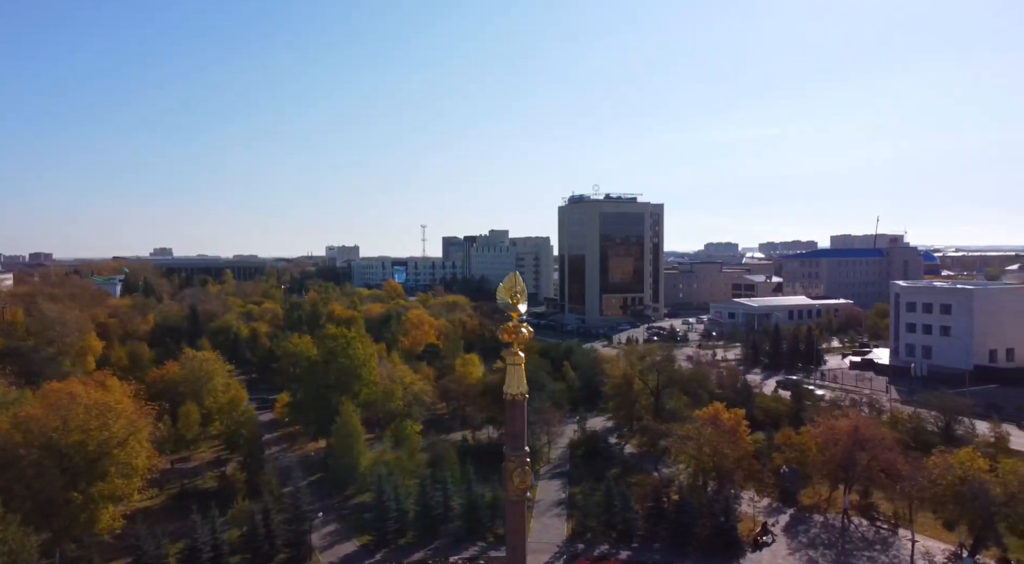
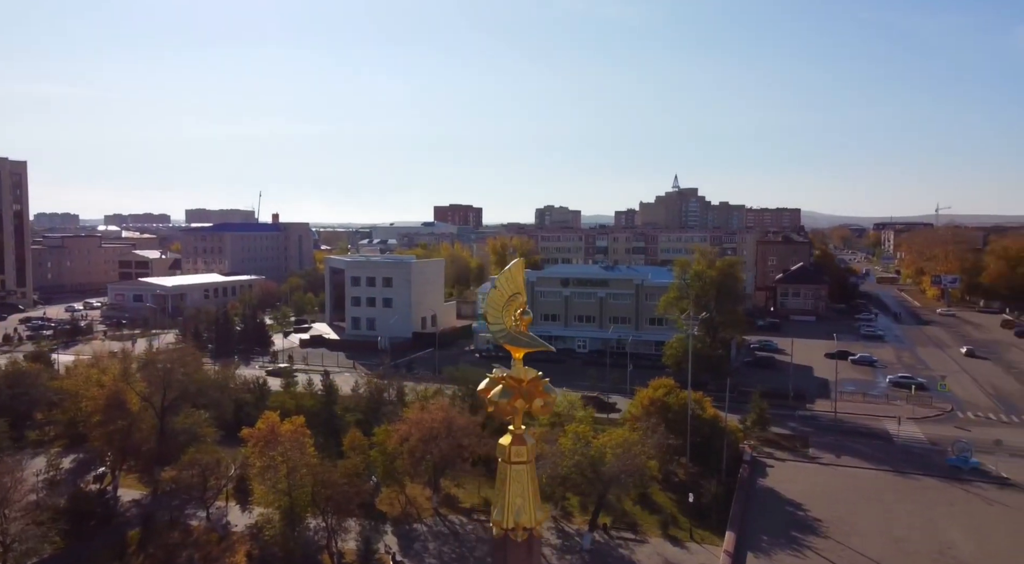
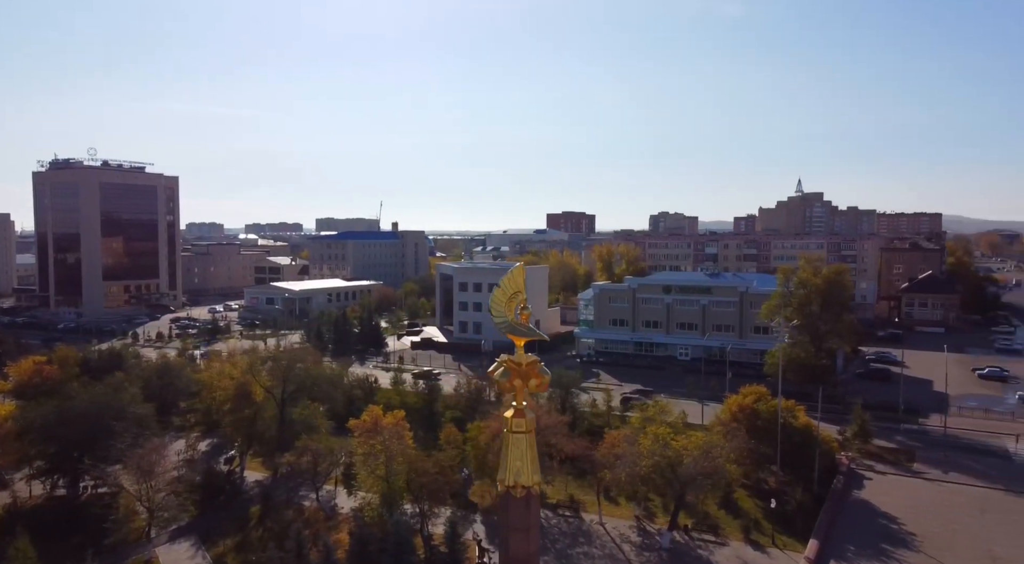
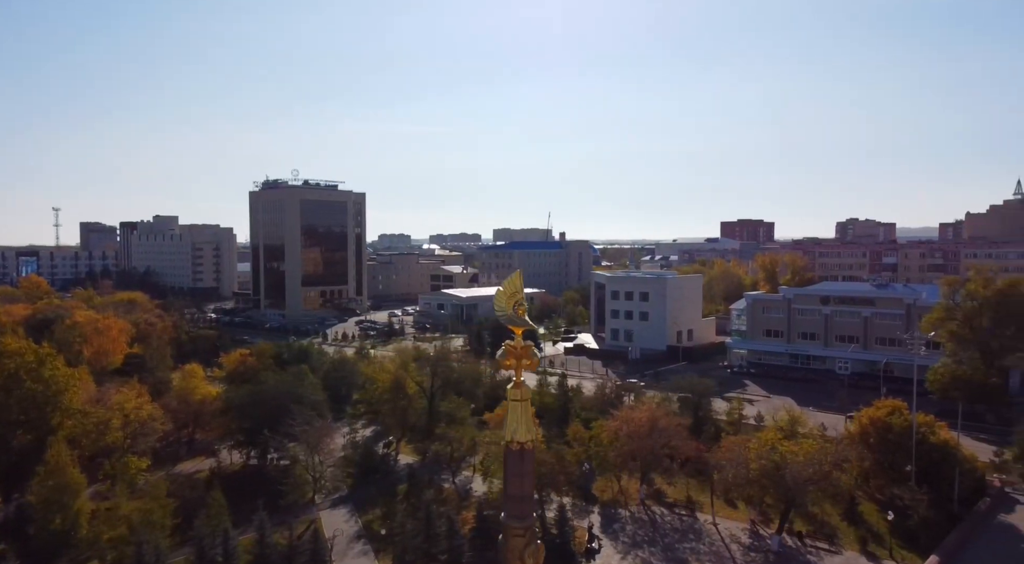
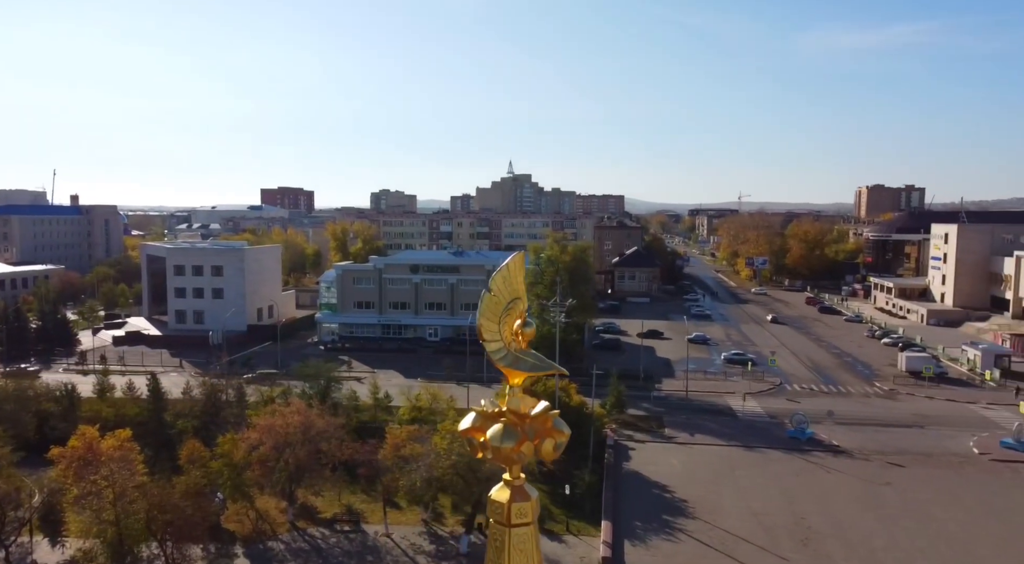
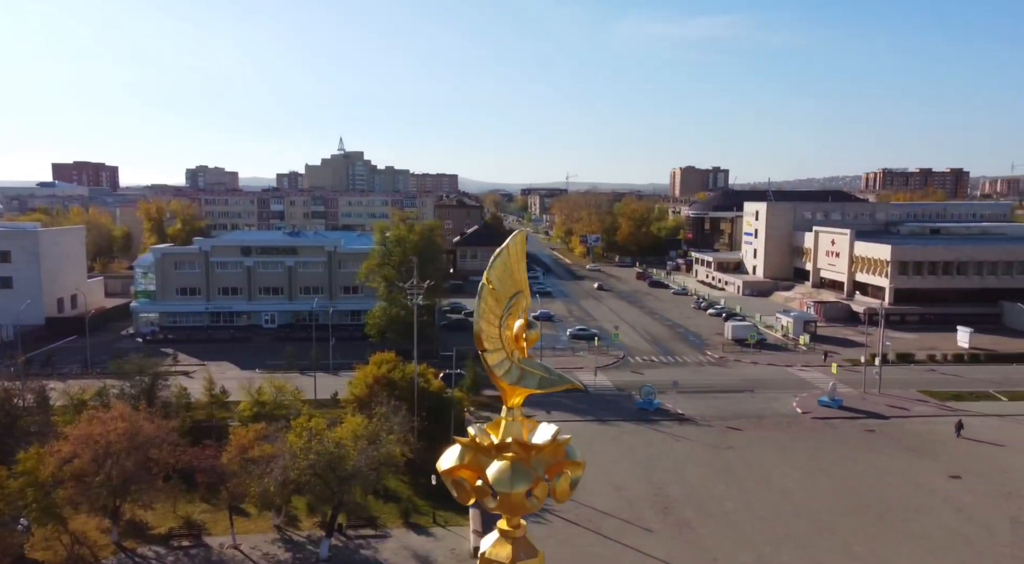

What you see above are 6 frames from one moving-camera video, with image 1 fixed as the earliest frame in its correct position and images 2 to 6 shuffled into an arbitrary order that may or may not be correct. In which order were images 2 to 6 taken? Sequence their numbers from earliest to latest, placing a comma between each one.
4, 3, 2, 5, 6
